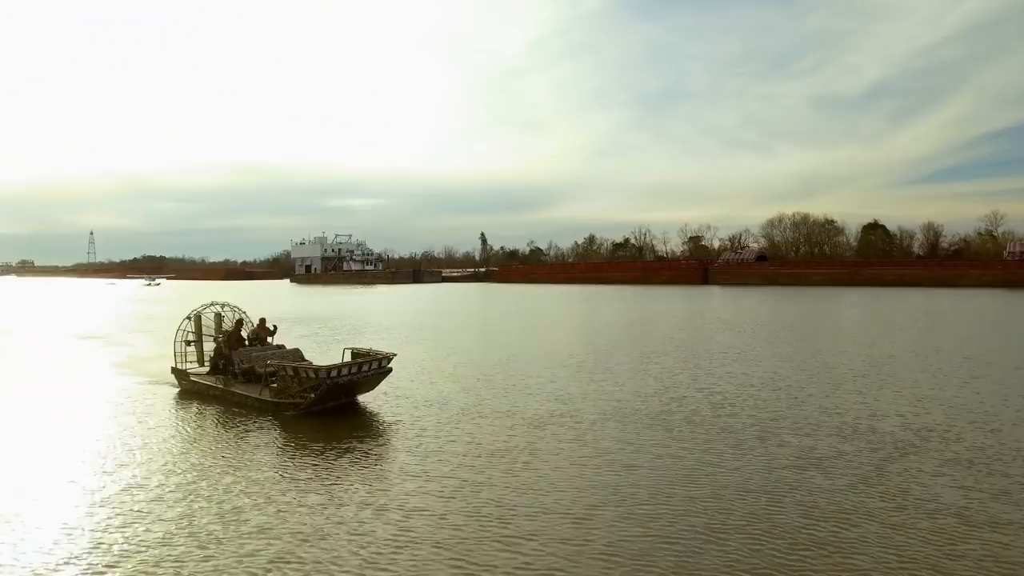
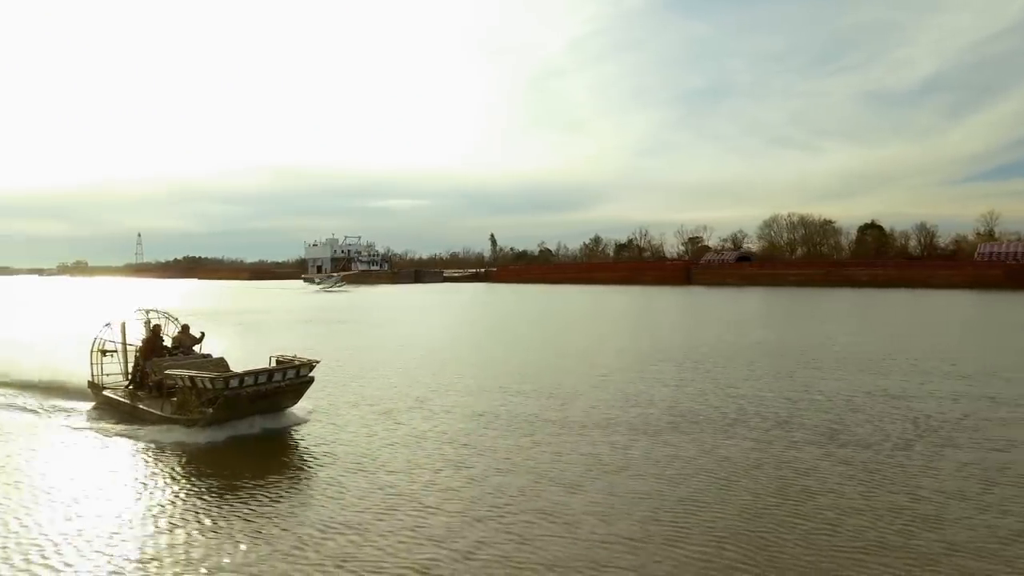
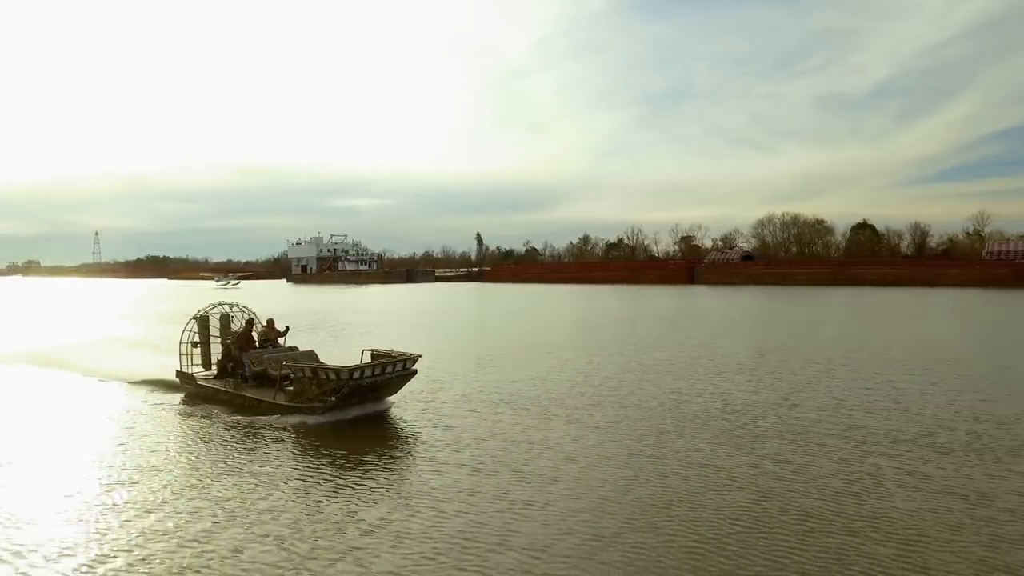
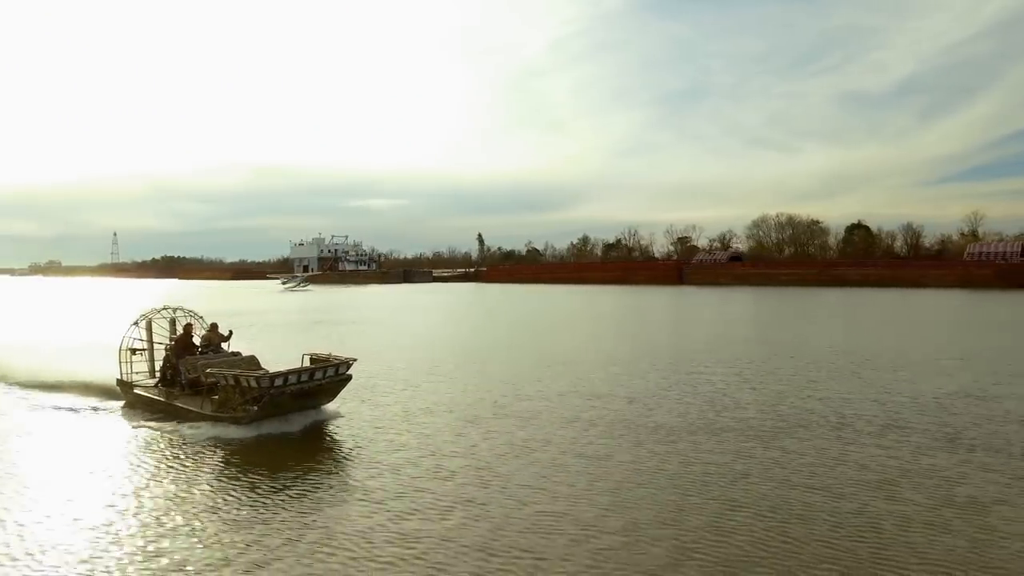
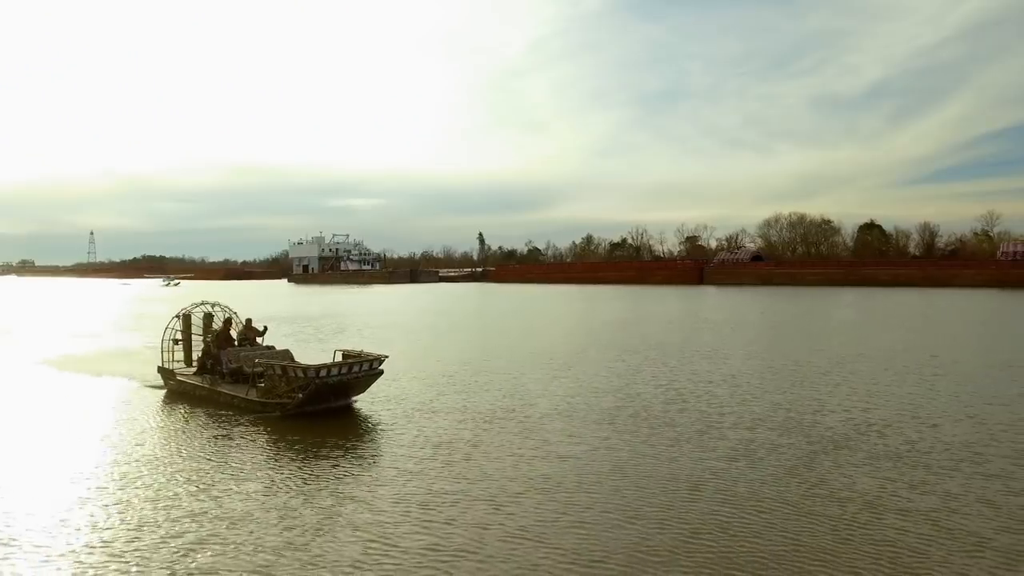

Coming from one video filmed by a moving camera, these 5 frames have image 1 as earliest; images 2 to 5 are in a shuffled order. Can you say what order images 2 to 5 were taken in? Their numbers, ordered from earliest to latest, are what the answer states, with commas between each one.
5, 3, 4, 2
